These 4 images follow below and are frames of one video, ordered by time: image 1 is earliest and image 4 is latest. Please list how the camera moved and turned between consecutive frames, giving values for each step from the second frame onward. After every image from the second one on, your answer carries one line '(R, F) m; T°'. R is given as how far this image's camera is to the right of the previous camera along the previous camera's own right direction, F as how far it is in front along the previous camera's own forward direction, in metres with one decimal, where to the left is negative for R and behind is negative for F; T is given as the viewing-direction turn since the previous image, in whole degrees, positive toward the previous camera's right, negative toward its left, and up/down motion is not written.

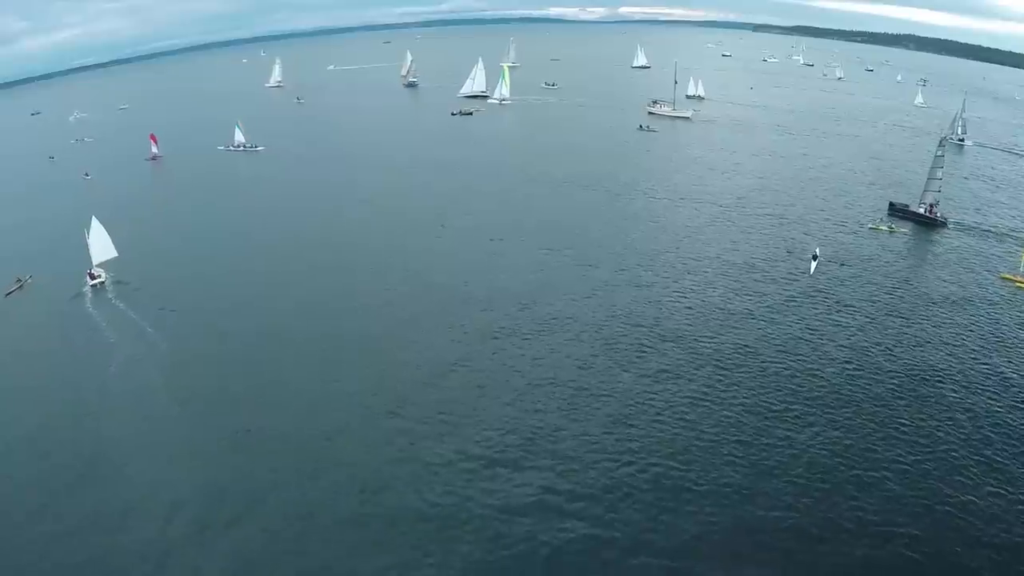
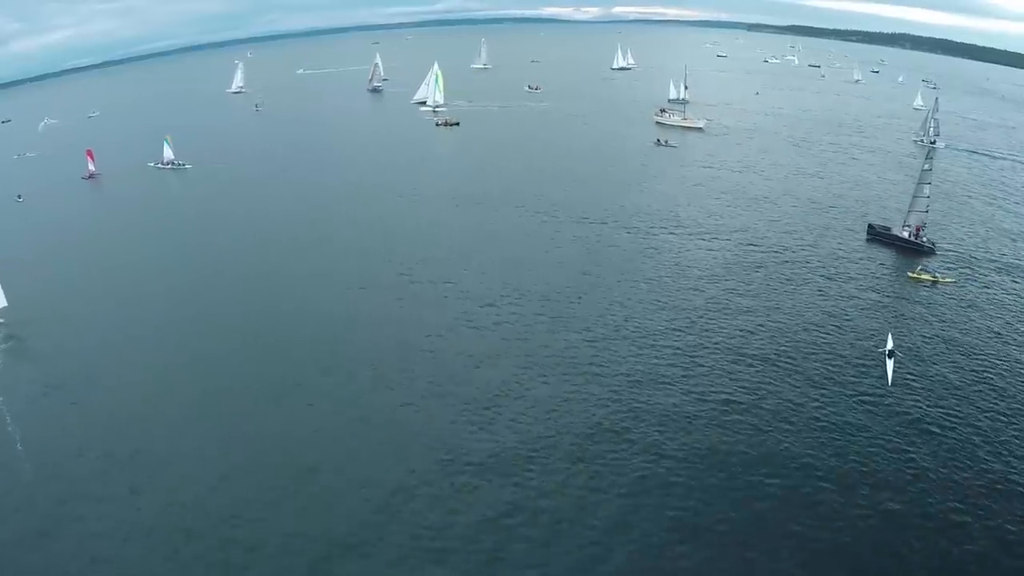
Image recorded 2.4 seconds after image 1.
(+2.0, +2.9) m; 0°
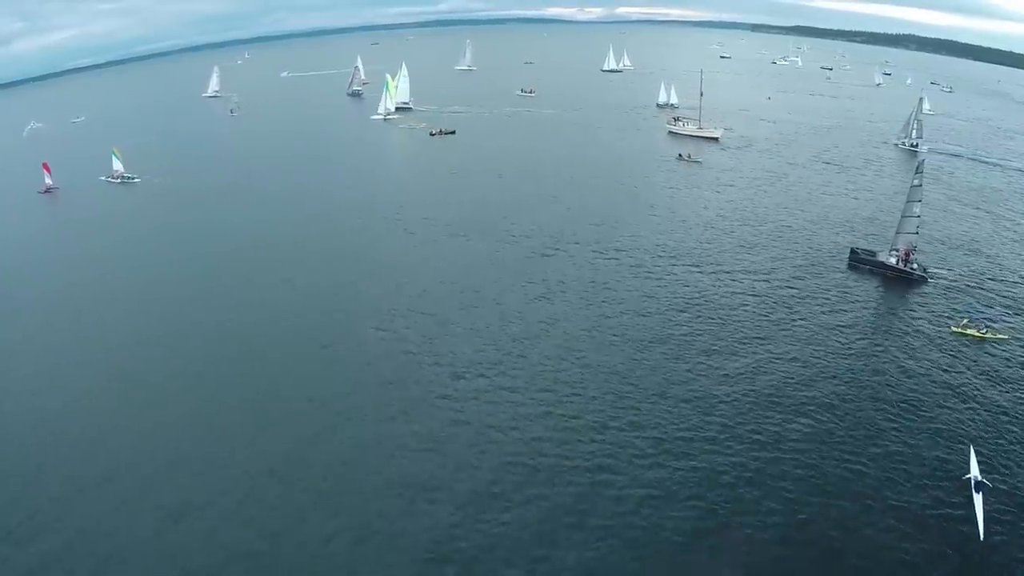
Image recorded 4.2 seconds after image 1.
(+1.6, +2.0) m; 0°
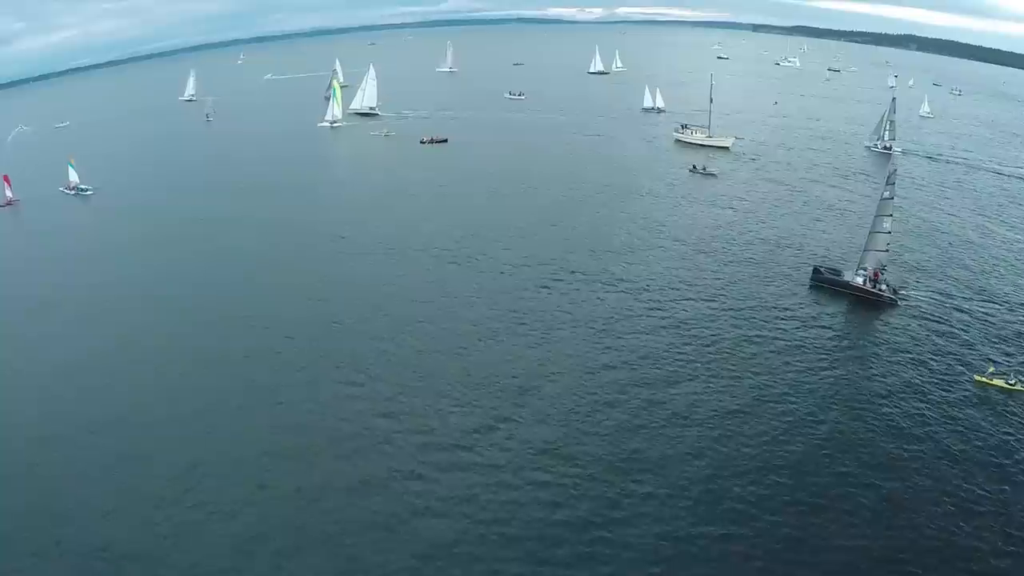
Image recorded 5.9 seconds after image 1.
(+1.6, +1.1) m; 0°
